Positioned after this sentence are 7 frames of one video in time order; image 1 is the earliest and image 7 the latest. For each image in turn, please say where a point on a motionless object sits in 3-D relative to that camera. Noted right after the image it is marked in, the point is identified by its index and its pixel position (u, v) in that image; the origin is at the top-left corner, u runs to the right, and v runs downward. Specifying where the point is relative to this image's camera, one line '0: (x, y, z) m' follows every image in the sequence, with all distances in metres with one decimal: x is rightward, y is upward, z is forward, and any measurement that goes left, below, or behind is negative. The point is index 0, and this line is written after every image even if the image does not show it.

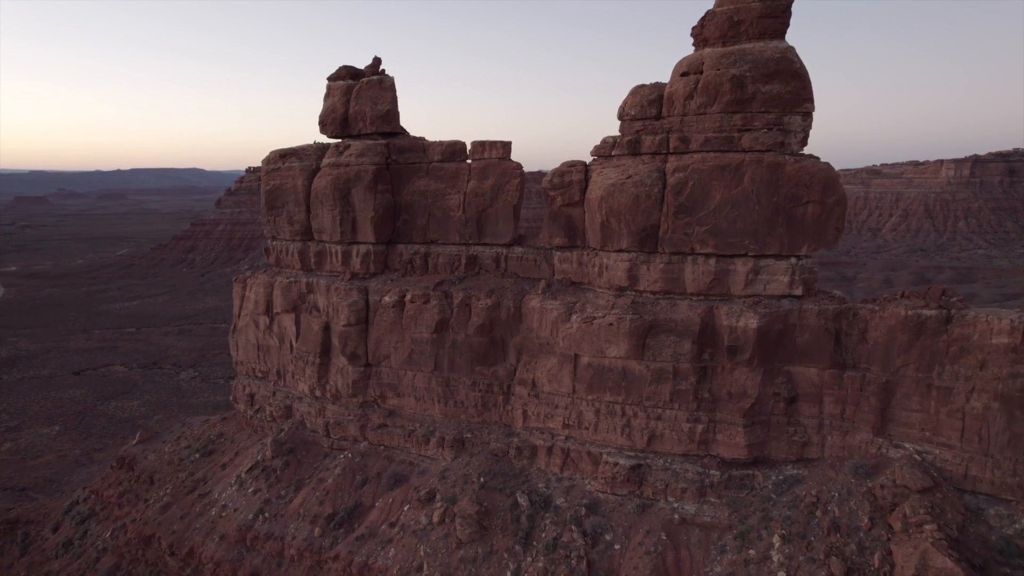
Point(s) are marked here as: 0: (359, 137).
0: (-3.1, +3.1, +15.3) m
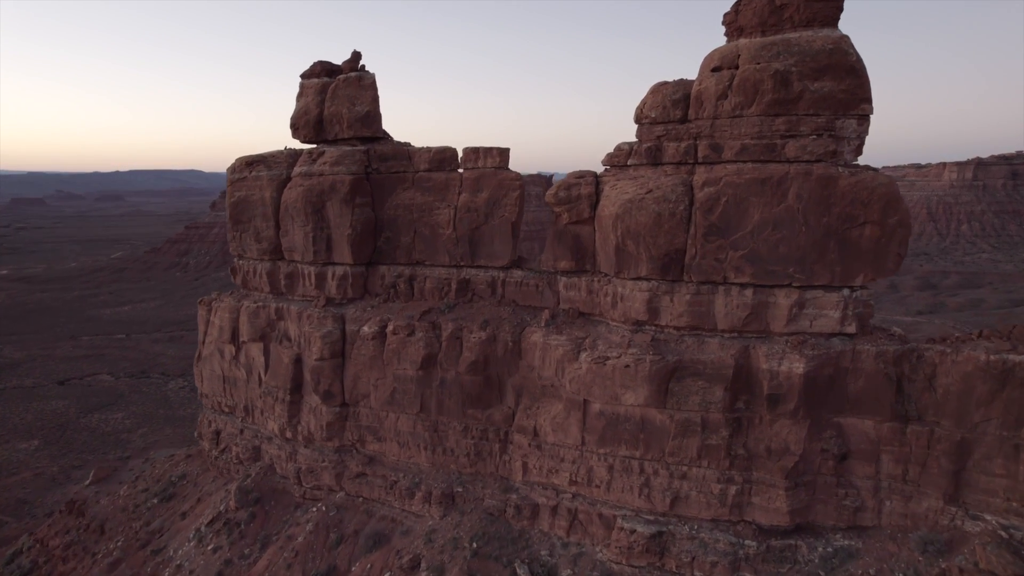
0: (-3.2, +2.6, +13.4) m
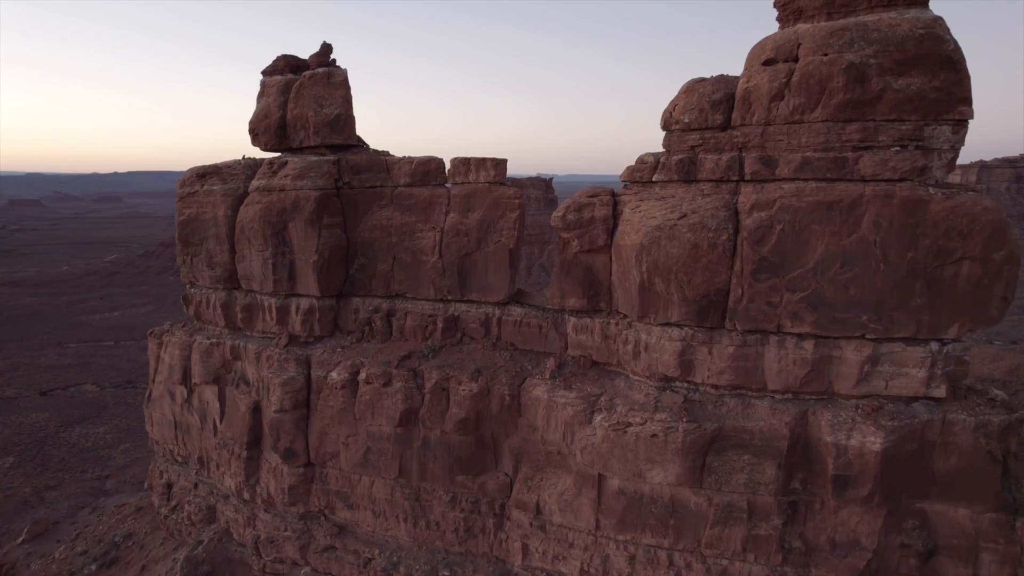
0: (-3.2, +2.1, +11.4) m
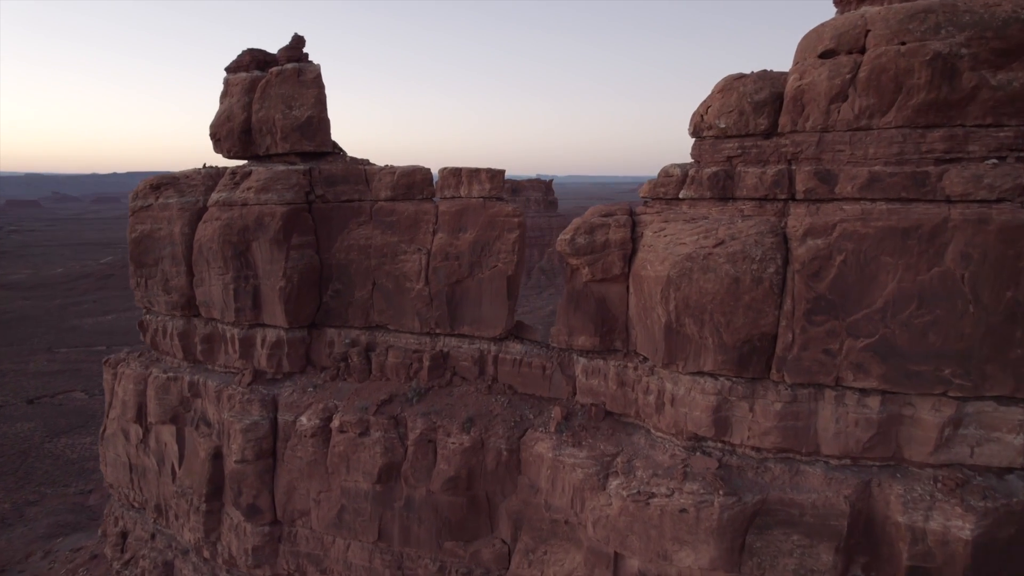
0: (-3.2, +1.7, +9.9) m
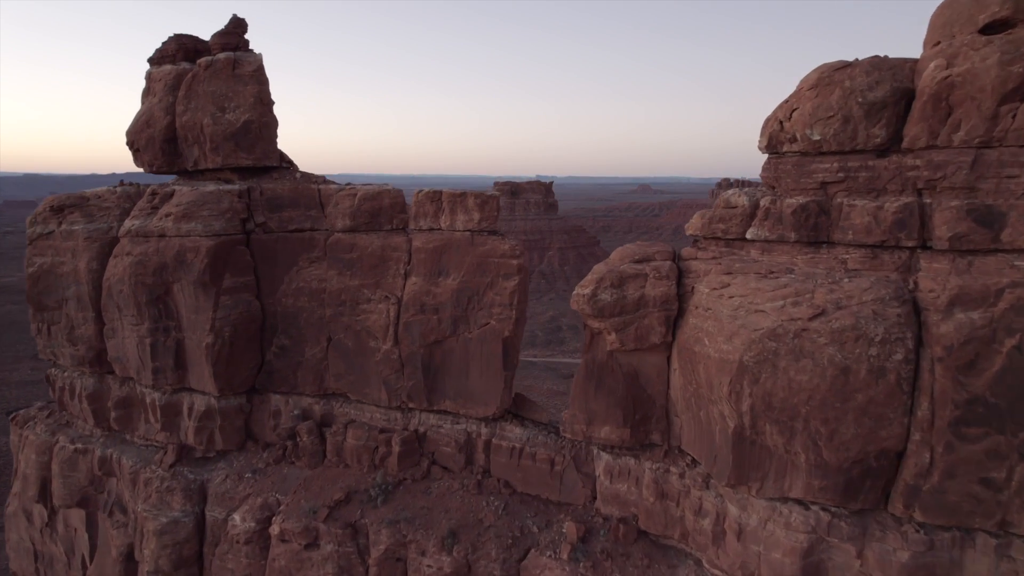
0: (-3.2, +1.2, +7.8) m
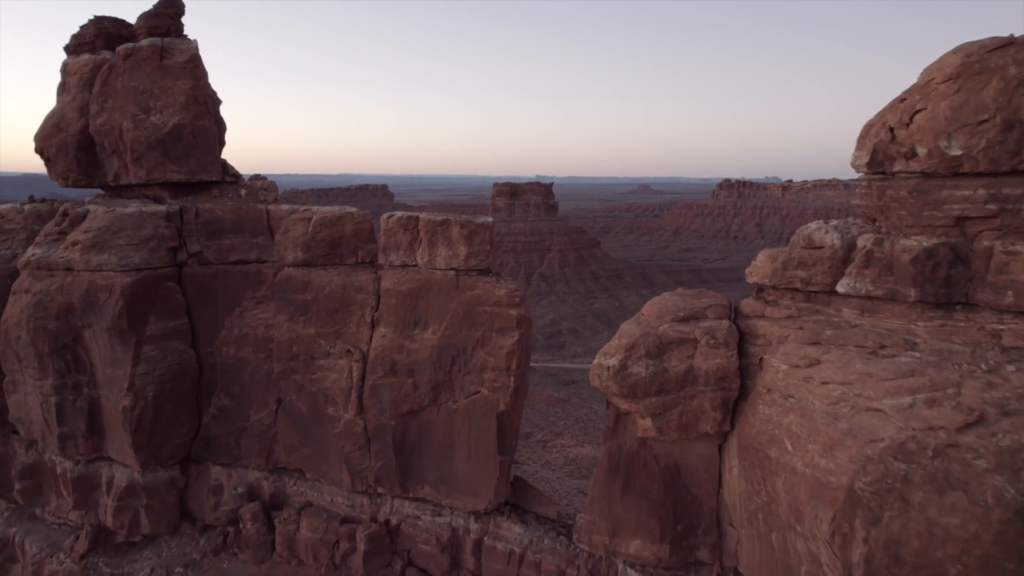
0: (-3.2, +0.8, +6.3) m
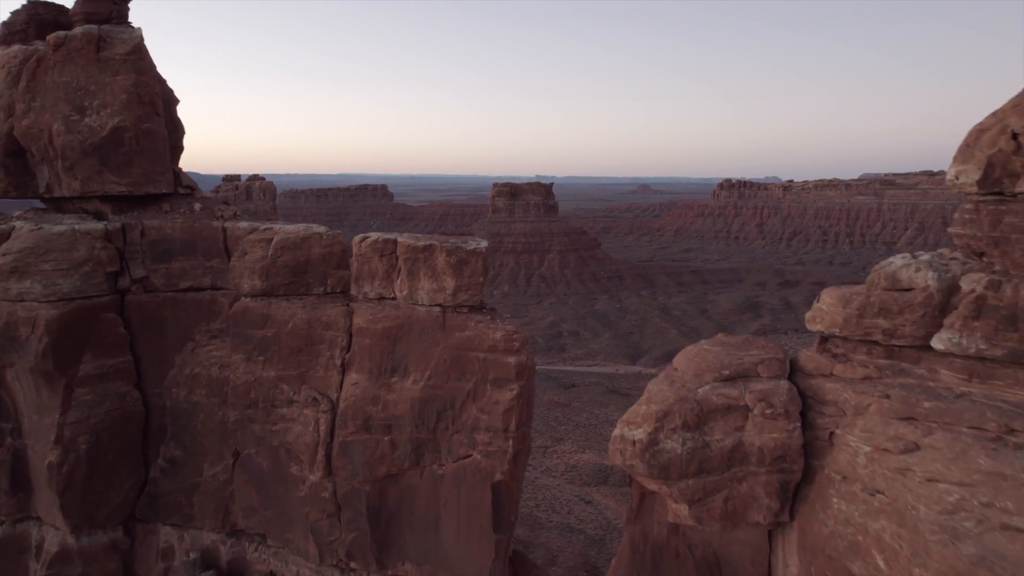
0: (-3.3, +0.6, +5.4) m
